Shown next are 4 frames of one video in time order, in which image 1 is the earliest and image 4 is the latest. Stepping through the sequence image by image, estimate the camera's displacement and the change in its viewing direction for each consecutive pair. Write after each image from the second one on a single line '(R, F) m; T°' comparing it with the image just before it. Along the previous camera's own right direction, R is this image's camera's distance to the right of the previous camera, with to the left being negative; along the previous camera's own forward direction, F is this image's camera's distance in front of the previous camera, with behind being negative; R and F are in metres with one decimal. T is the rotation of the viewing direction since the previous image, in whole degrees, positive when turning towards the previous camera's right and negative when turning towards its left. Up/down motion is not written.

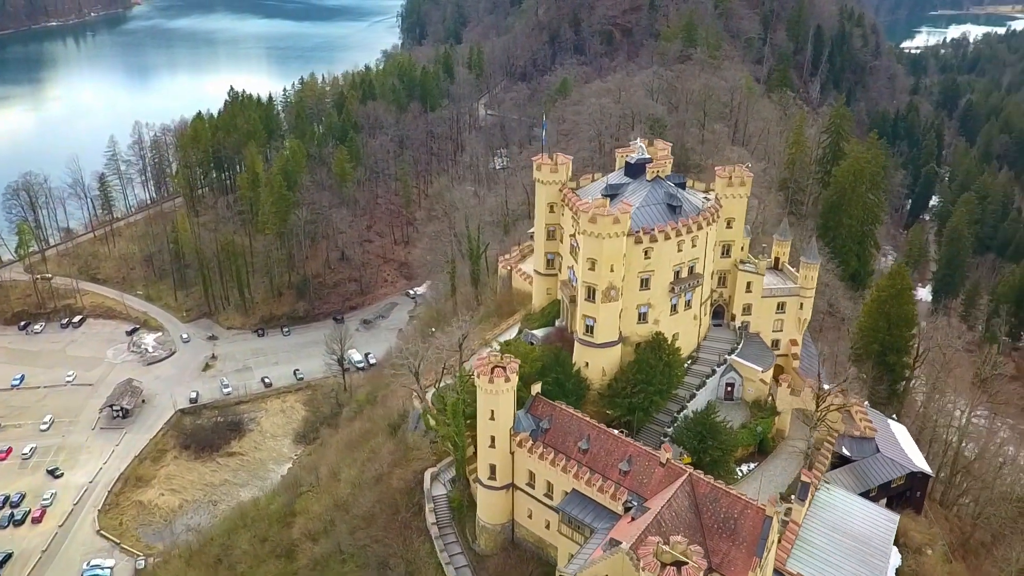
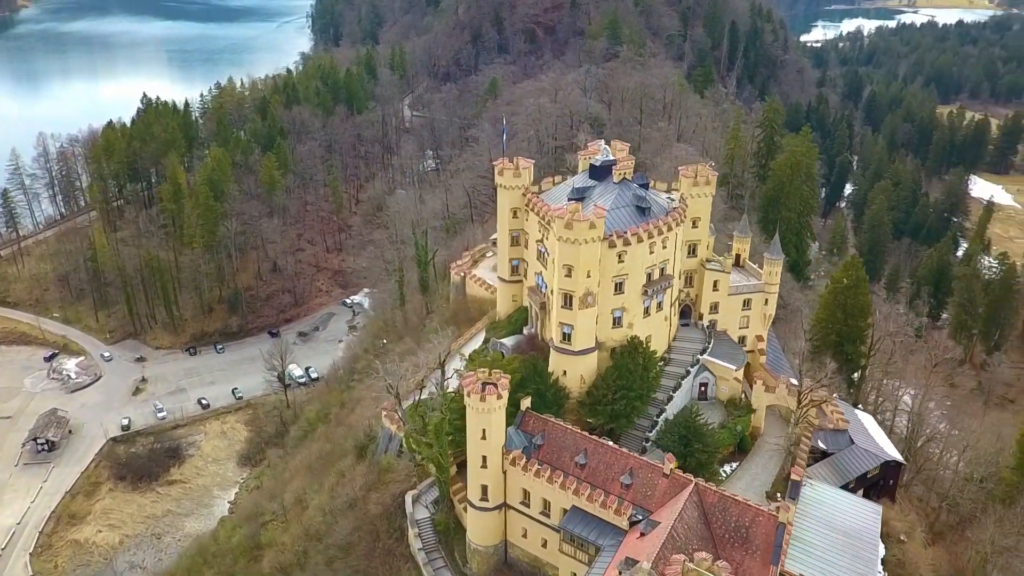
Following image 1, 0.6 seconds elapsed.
(-2.9, +1.6) m; +6°
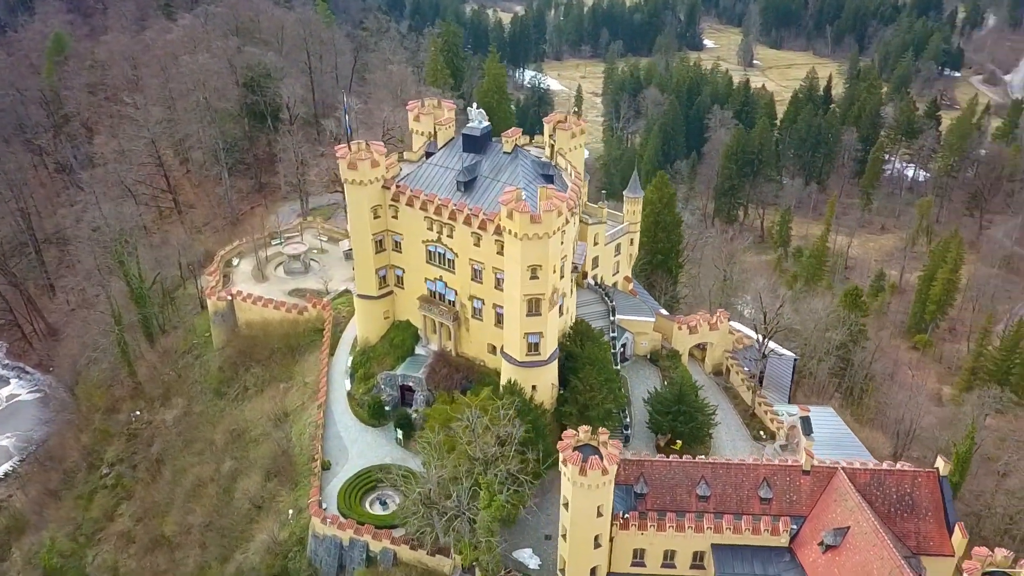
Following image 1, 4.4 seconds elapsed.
(-15.6, +13.6) m; +30°
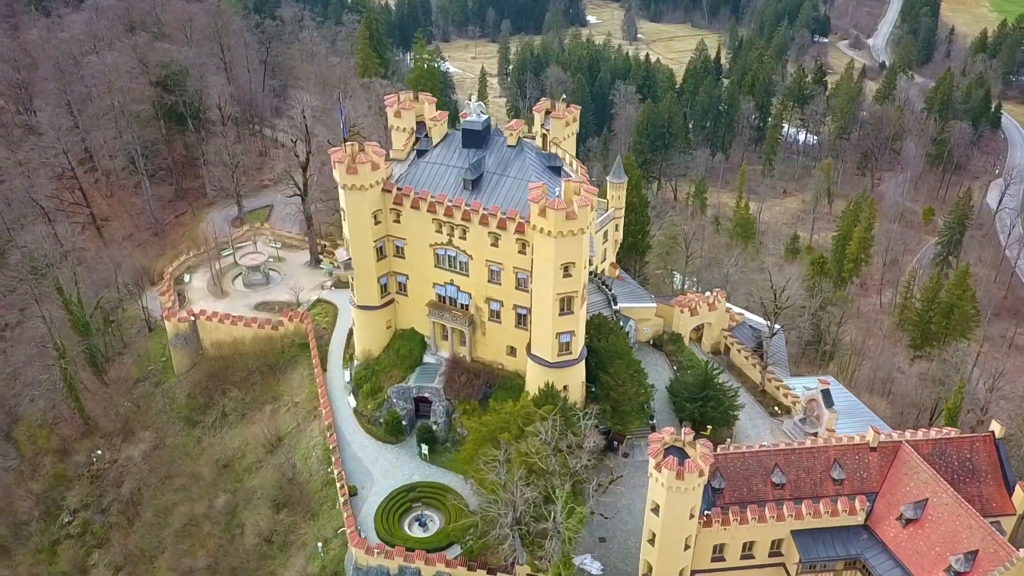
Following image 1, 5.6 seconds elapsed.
(-6.2, +1.9) m; +8°
